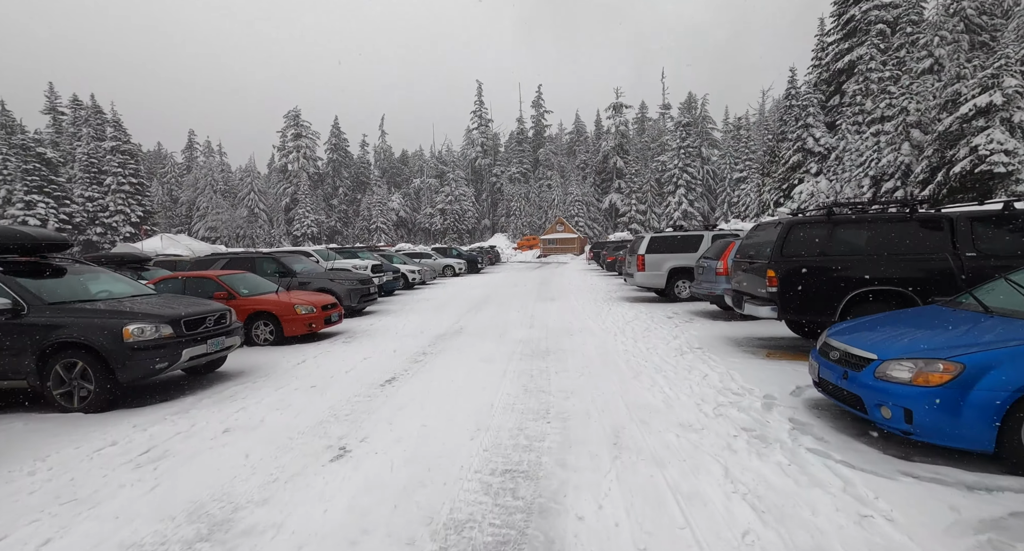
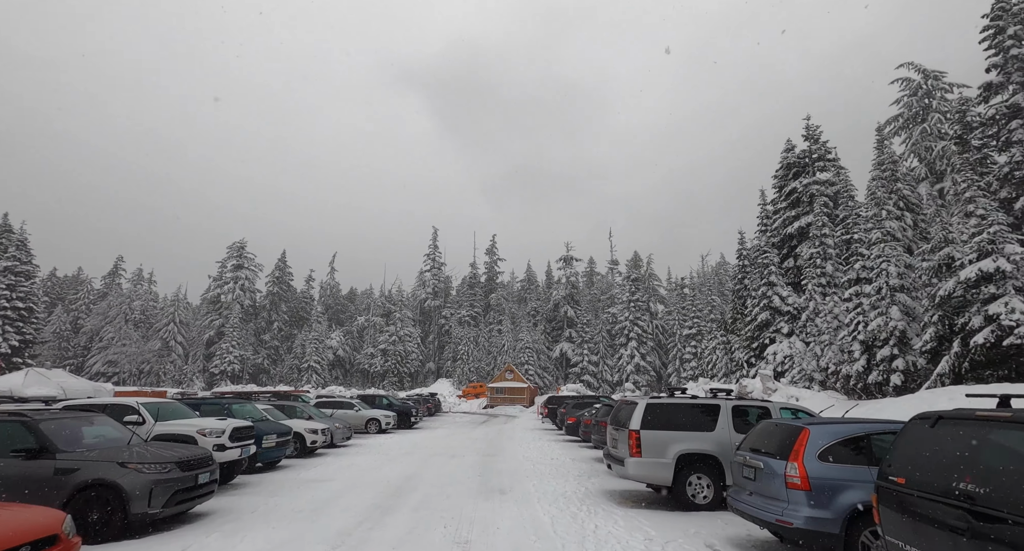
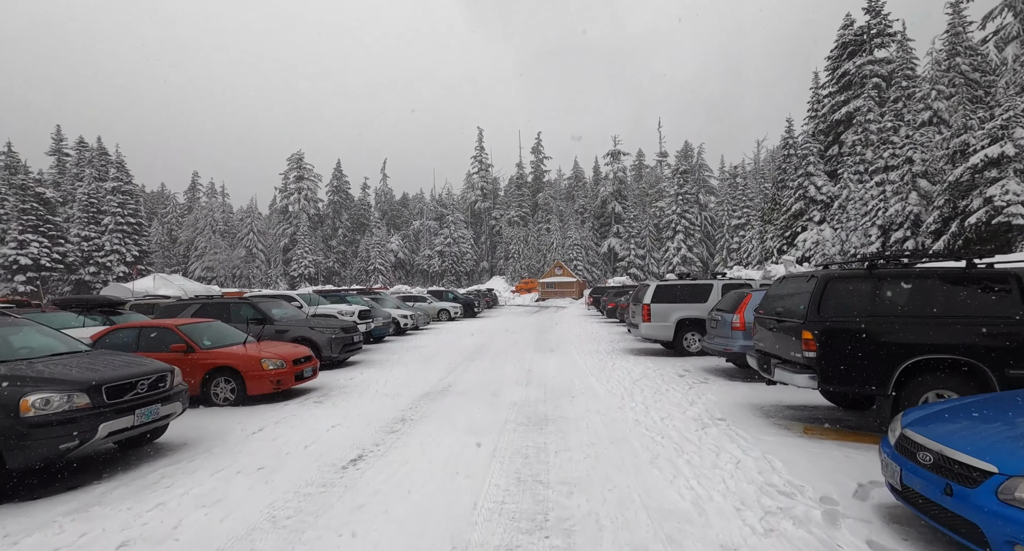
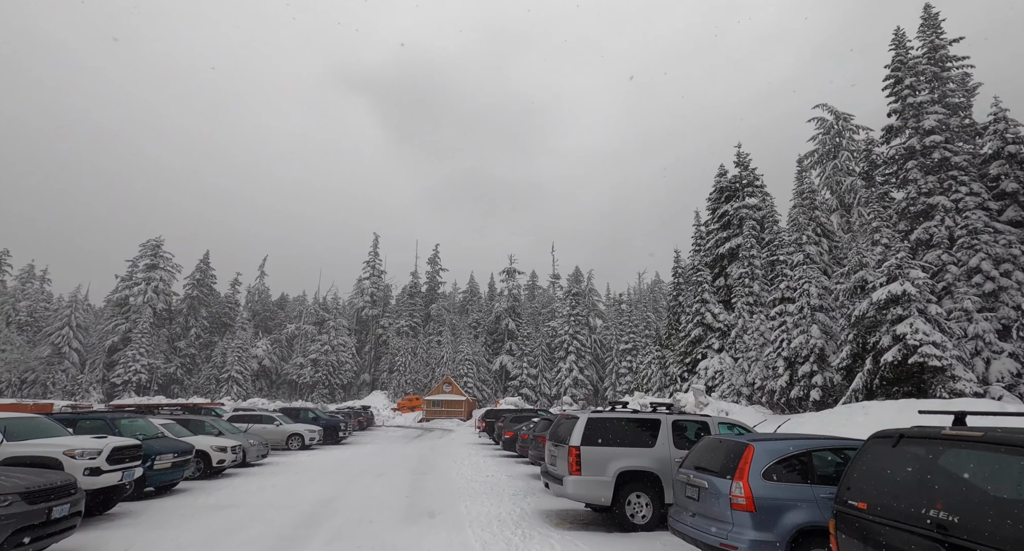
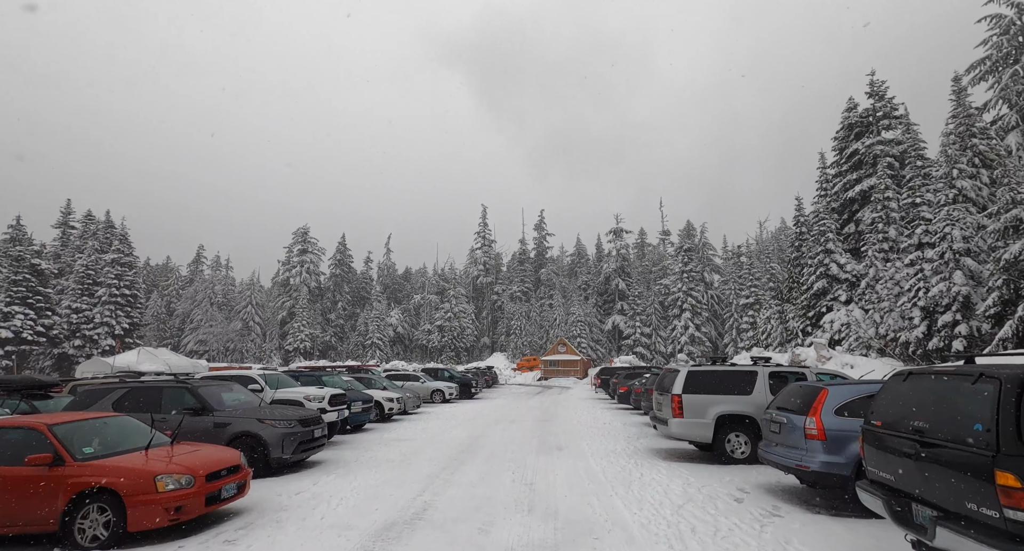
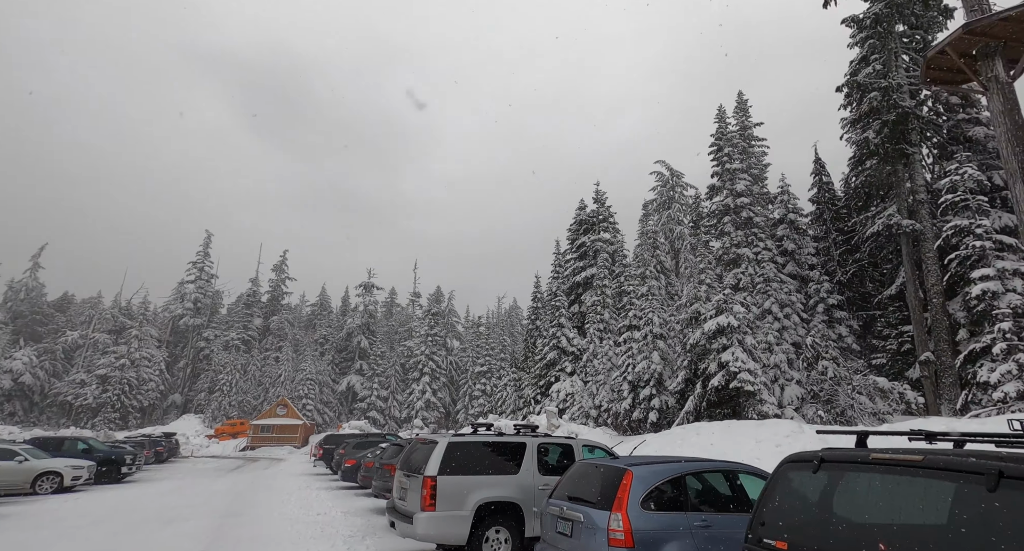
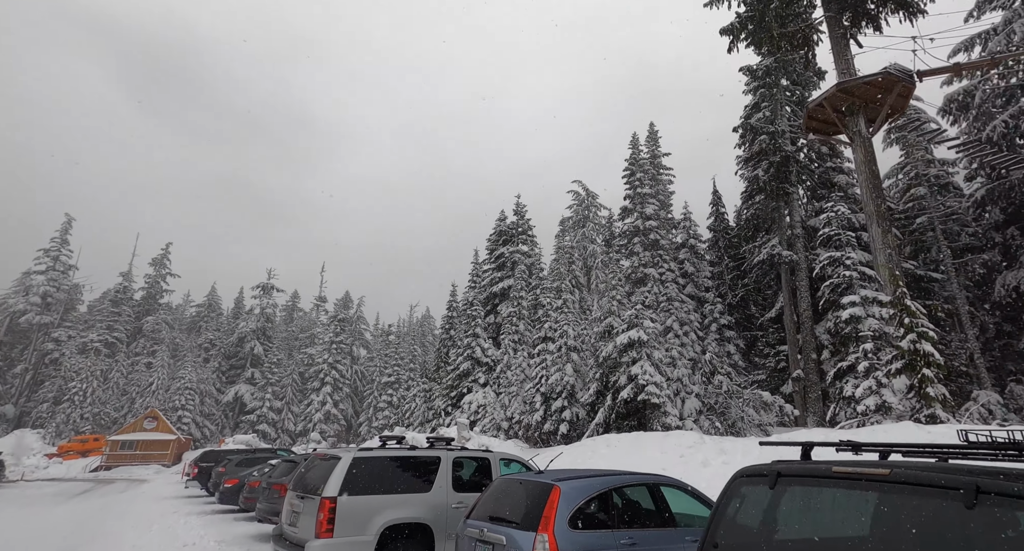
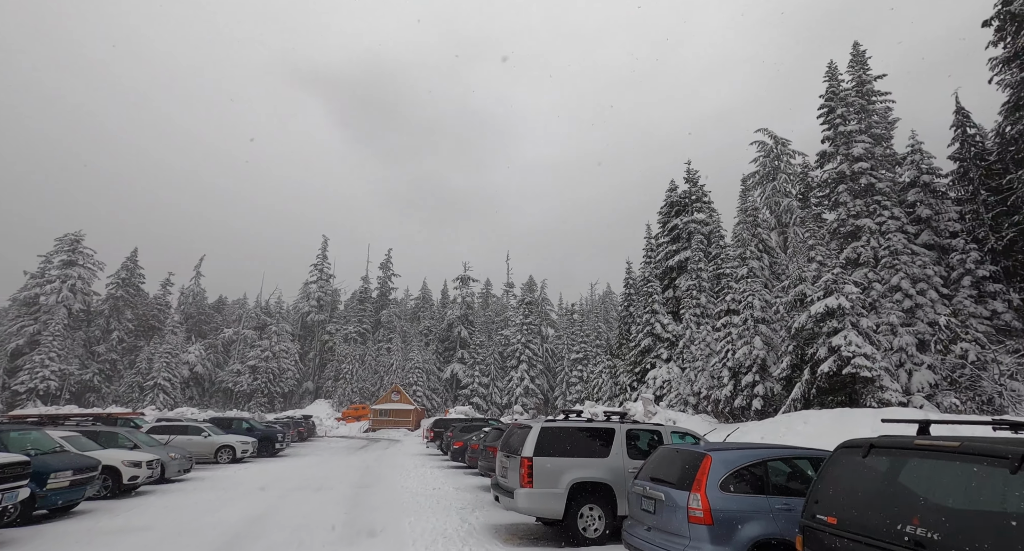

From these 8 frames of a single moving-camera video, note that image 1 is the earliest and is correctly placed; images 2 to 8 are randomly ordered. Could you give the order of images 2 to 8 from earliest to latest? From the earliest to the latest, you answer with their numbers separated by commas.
3, 5, 2, 4, 8, 6, 7
